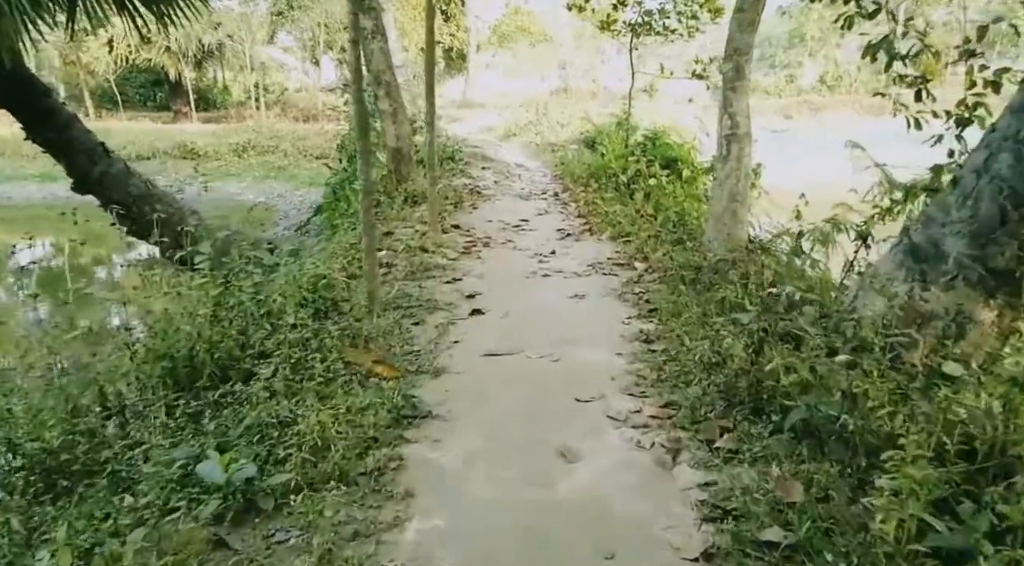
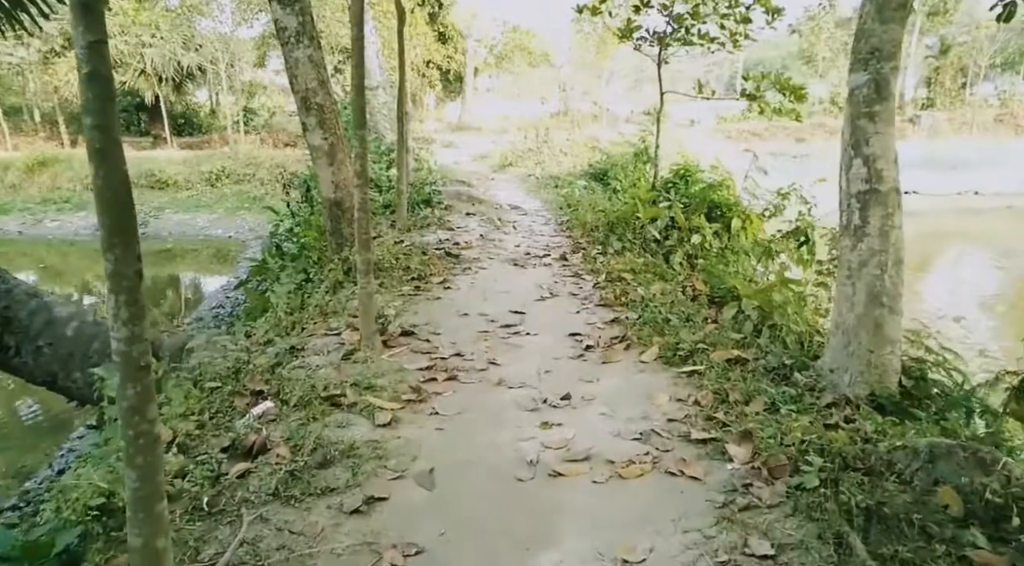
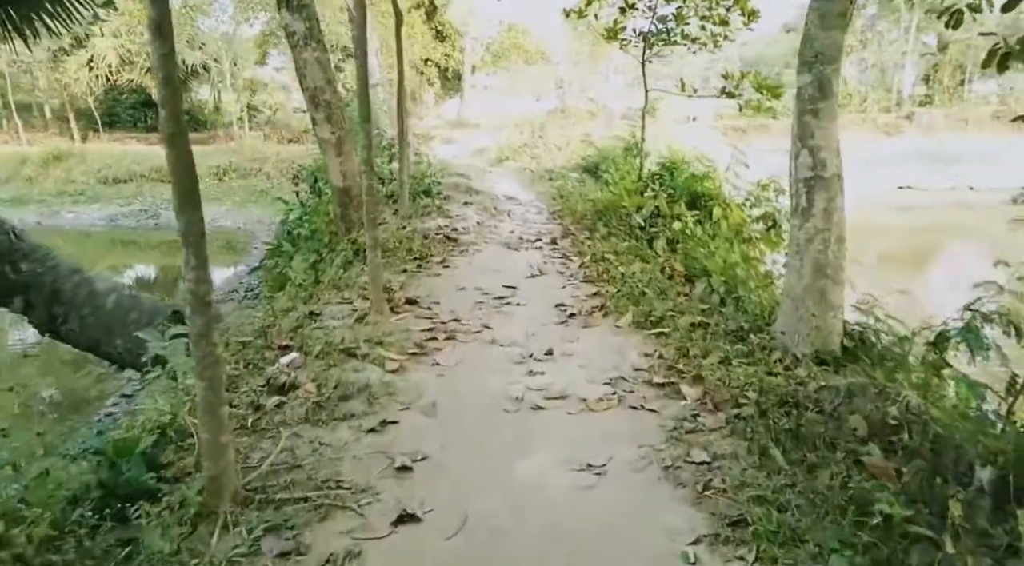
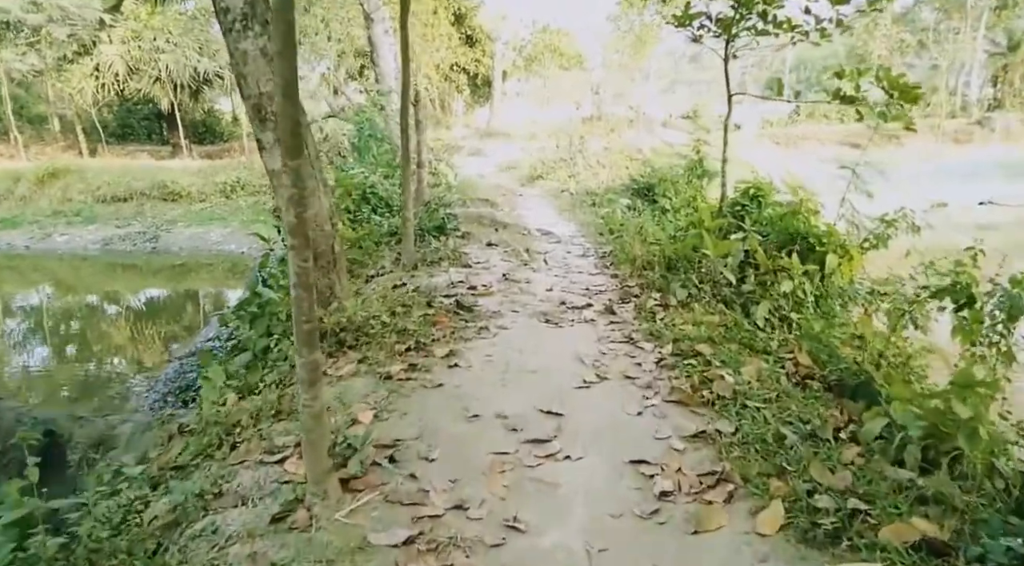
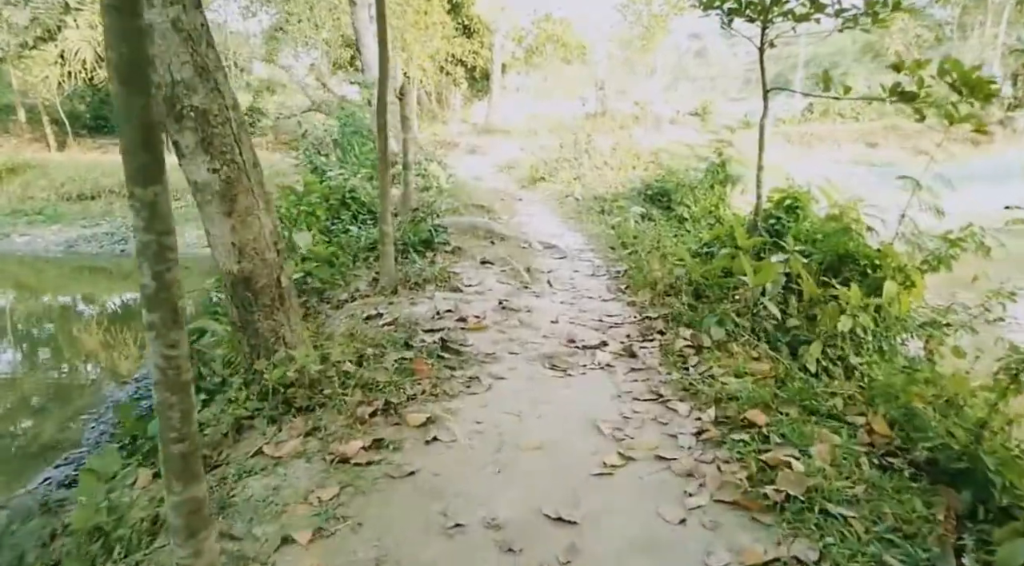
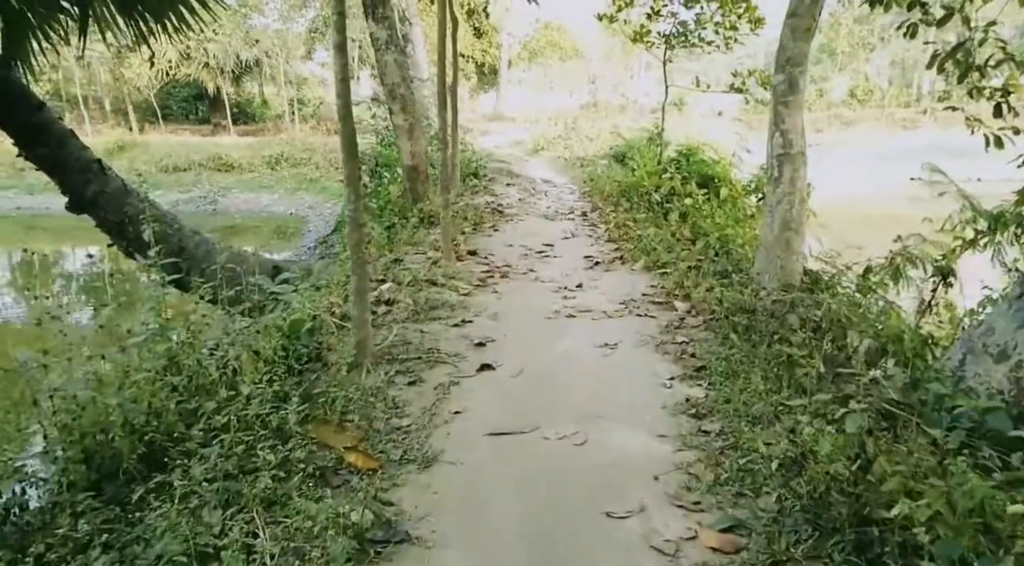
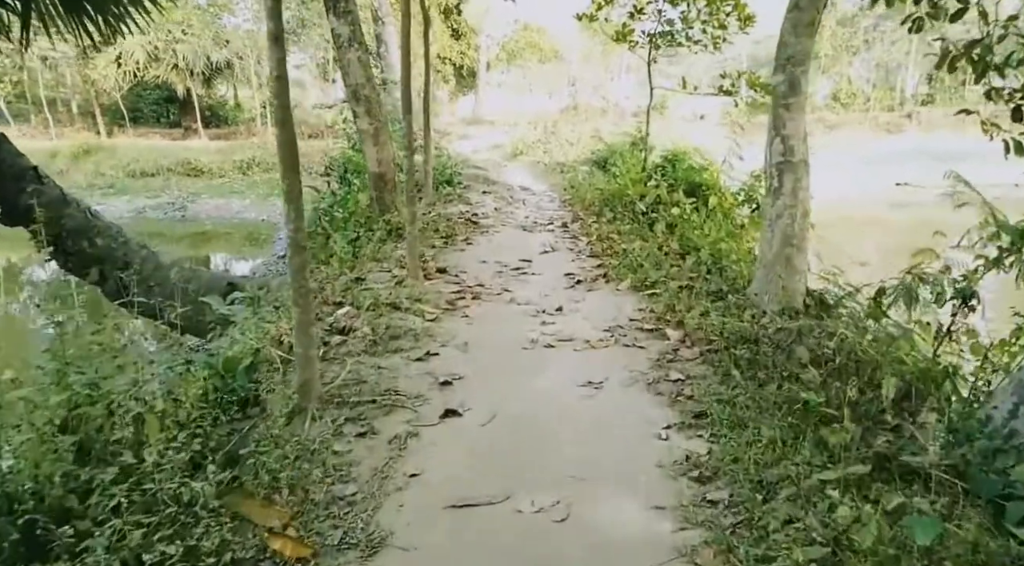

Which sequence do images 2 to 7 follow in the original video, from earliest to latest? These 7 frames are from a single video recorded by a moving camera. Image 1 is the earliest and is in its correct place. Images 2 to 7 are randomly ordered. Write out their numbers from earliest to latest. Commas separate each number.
6, 7, 3, 2, 4, 5
